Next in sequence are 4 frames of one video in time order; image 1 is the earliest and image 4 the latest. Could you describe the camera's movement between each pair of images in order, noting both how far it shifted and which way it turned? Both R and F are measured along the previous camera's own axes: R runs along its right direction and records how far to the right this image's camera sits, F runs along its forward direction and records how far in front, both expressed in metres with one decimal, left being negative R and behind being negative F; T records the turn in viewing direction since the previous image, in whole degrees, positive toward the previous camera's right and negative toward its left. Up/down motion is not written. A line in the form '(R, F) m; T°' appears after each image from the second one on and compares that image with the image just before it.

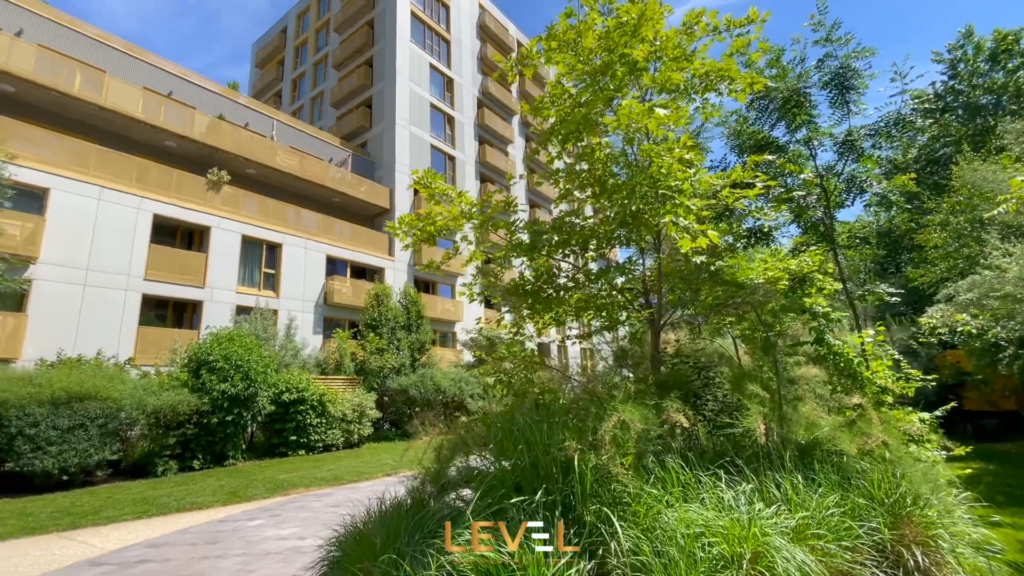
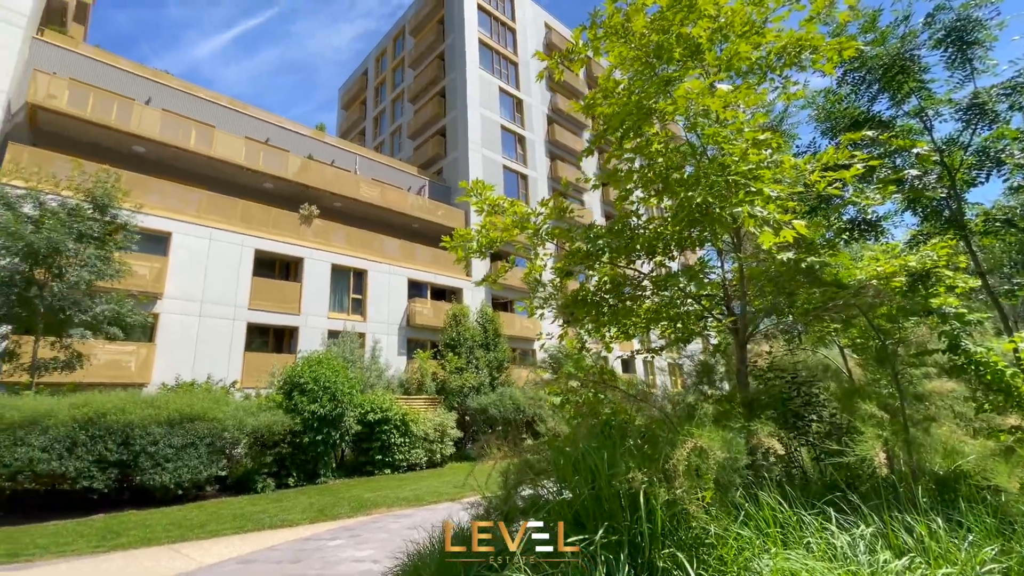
(+0.2, +0.3) m; -10°
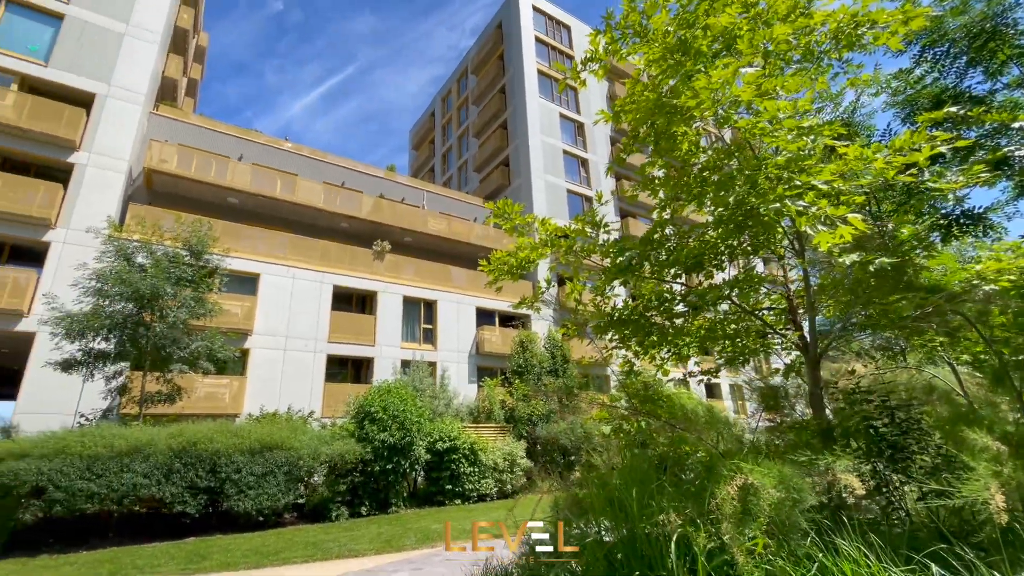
(+0.3, +0.2) m; -9°
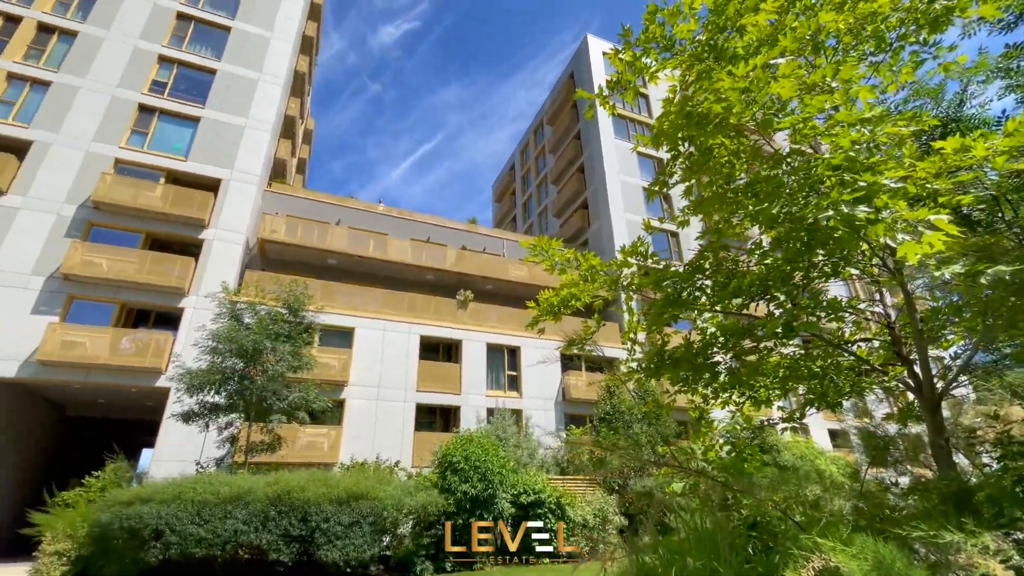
(+0.4, +0.3) m; -11°
